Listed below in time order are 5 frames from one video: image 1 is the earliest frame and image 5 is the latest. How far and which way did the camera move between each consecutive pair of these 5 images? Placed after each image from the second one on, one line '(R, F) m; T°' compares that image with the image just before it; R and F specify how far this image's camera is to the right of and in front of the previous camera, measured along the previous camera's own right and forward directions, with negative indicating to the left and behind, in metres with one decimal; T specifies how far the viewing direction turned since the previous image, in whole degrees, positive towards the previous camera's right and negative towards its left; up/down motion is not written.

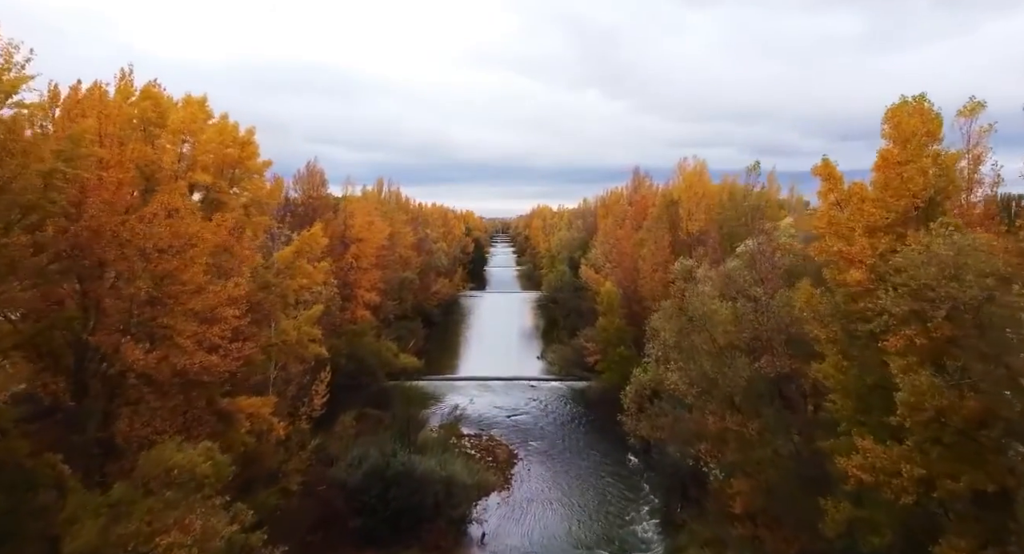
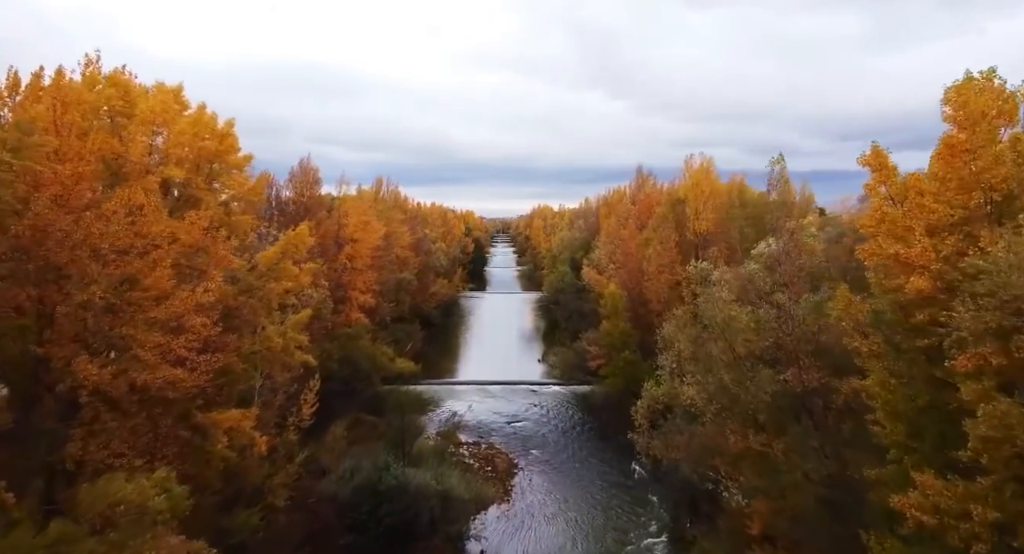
(0.0, +1.2) m; 0°
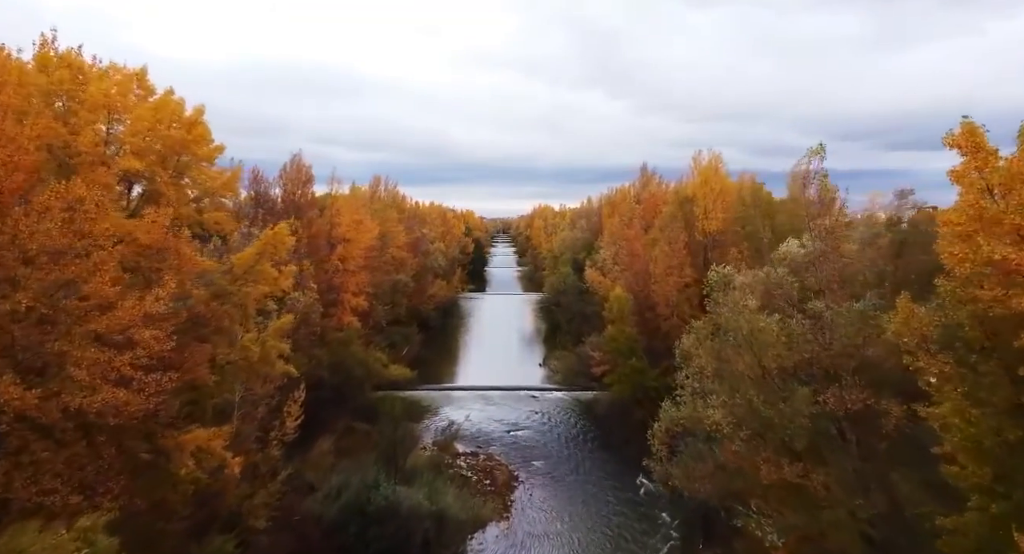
(0.0, +1.5) m; 0°
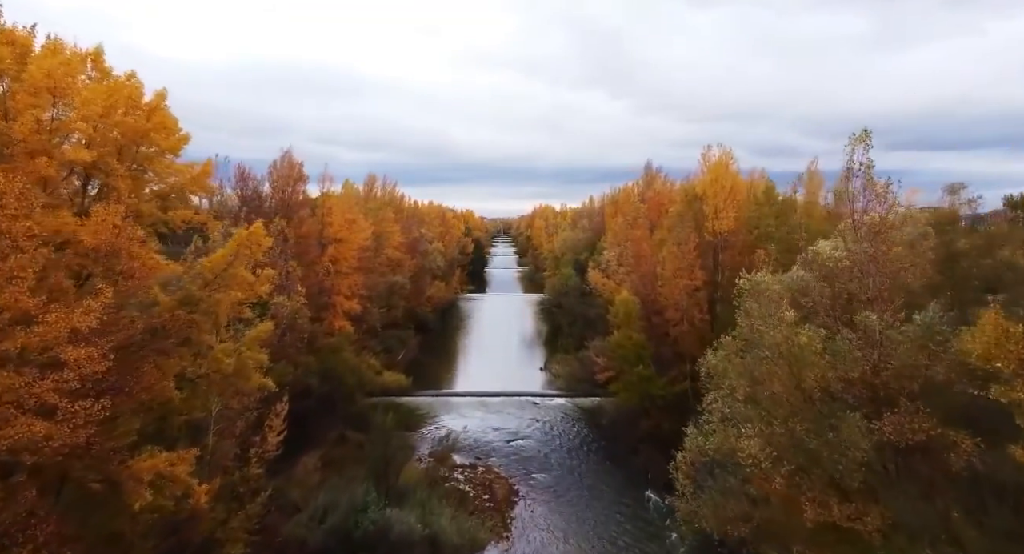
(0.0, +1.5) m; 0°
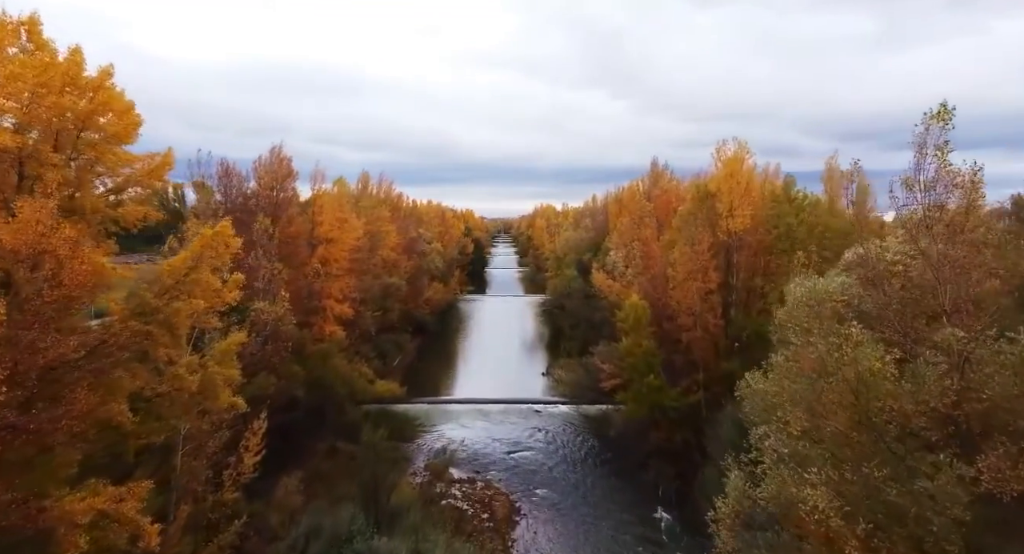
(0.0, +1.7) m; 0°
